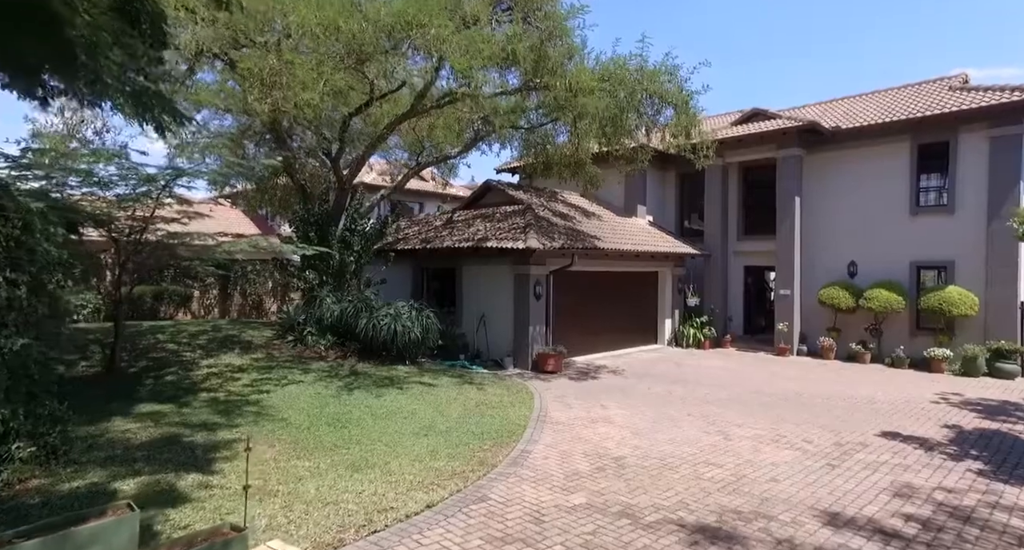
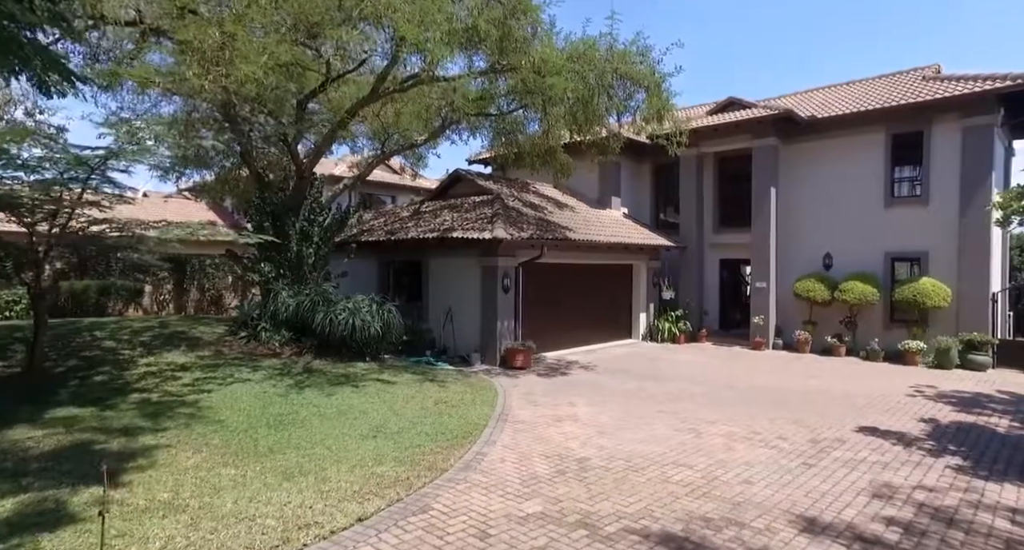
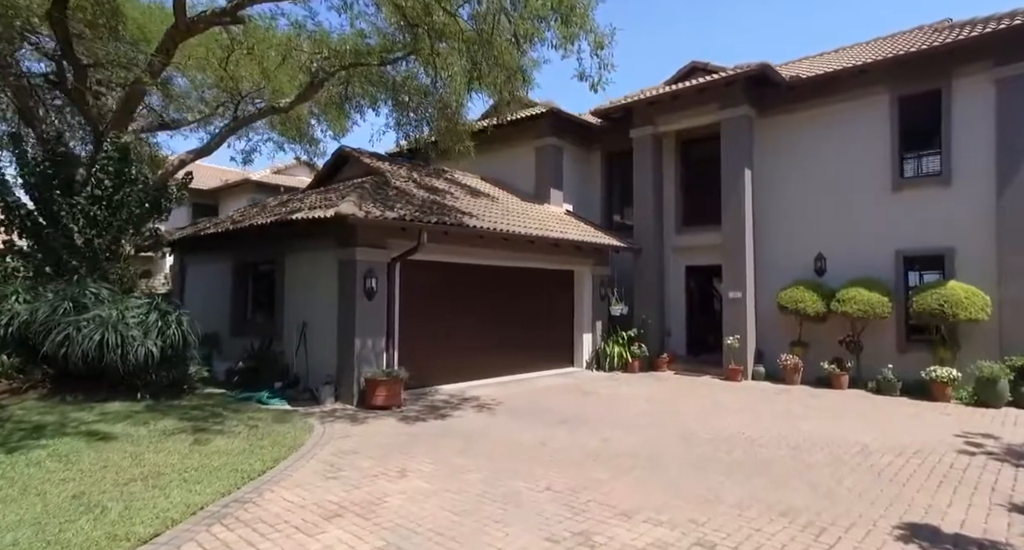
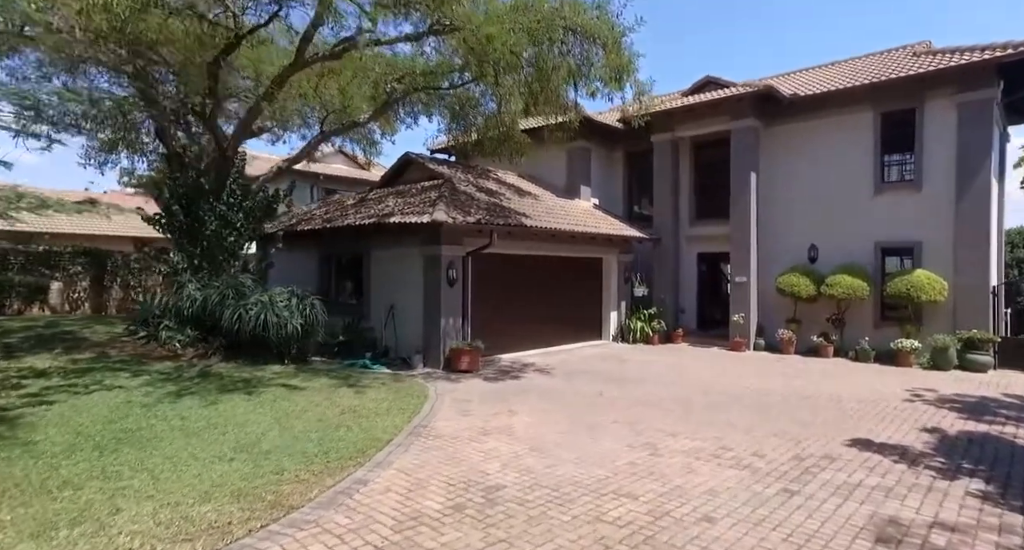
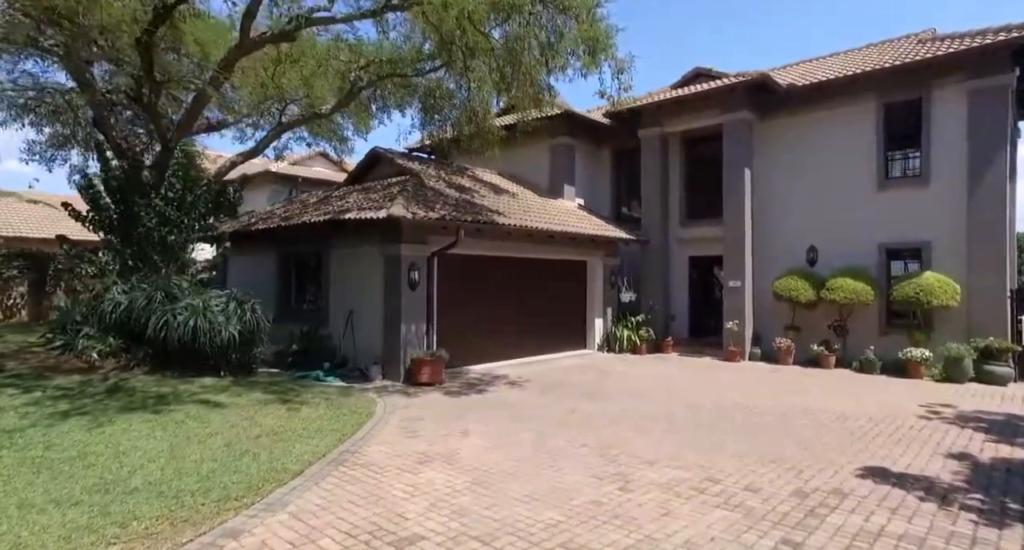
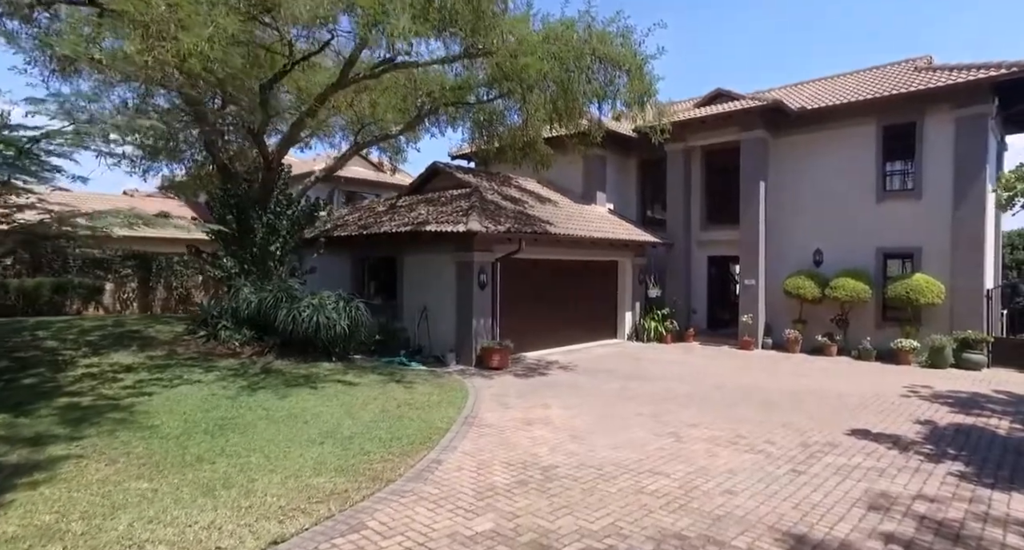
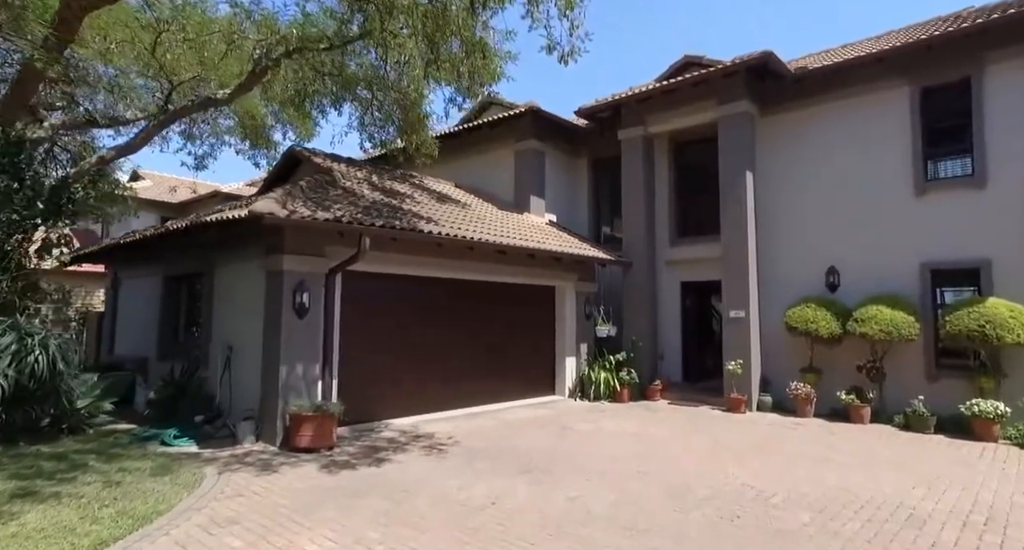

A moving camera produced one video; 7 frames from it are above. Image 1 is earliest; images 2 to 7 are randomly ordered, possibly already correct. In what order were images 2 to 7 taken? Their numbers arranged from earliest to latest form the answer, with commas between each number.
2, 6, 4, 5, 3, 7
